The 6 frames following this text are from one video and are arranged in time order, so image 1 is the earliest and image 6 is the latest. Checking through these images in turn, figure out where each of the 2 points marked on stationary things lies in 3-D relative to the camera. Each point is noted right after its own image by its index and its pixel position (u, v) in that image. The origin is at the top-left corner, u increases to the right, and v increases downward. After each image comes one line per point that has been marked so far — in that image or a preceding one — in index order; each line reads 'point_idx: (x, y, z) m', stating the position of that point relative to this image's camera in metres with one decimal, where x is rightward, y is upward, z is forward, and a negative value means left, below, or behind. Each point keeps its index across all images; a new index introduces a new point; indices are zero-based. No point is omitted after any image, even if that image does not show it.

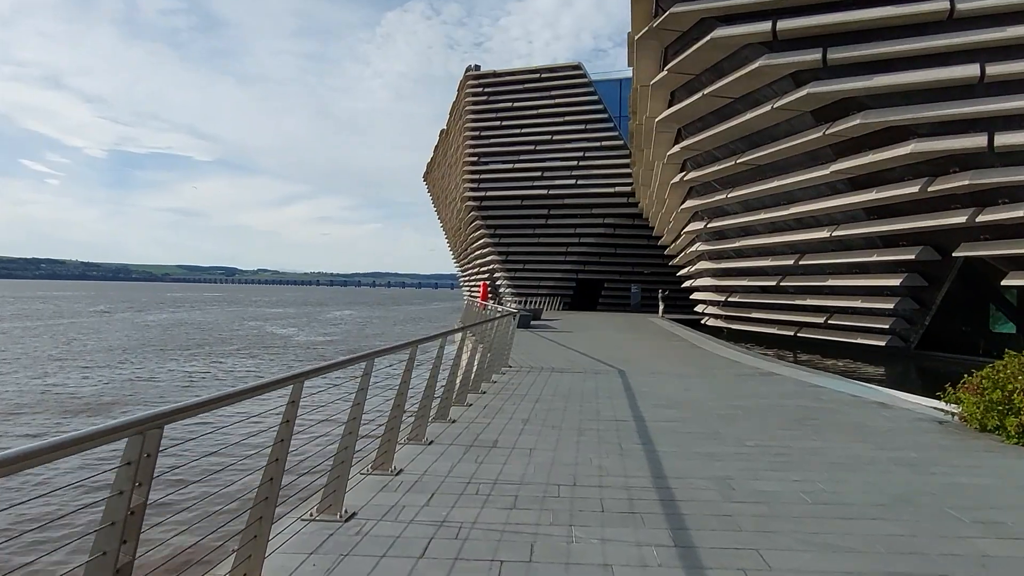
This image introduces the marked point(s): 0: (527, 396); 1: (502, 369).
0: (+0.2, -1.1, +7.6) m
1: (-0.1, -1.1, +9.8) m
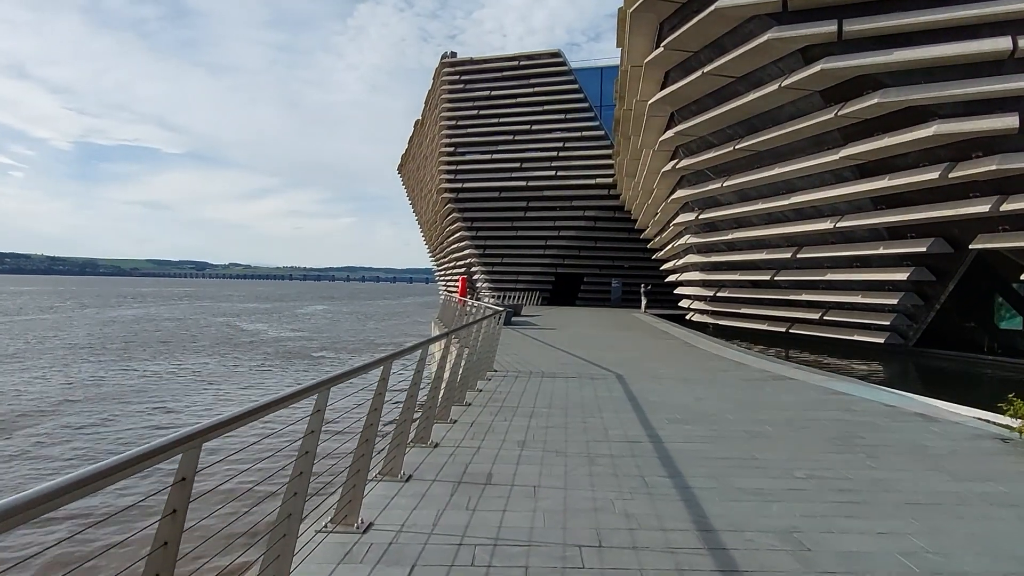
0: (+0.1, -1.1, +6.5) m
1: (-0.3, -1.1, +8.8) m
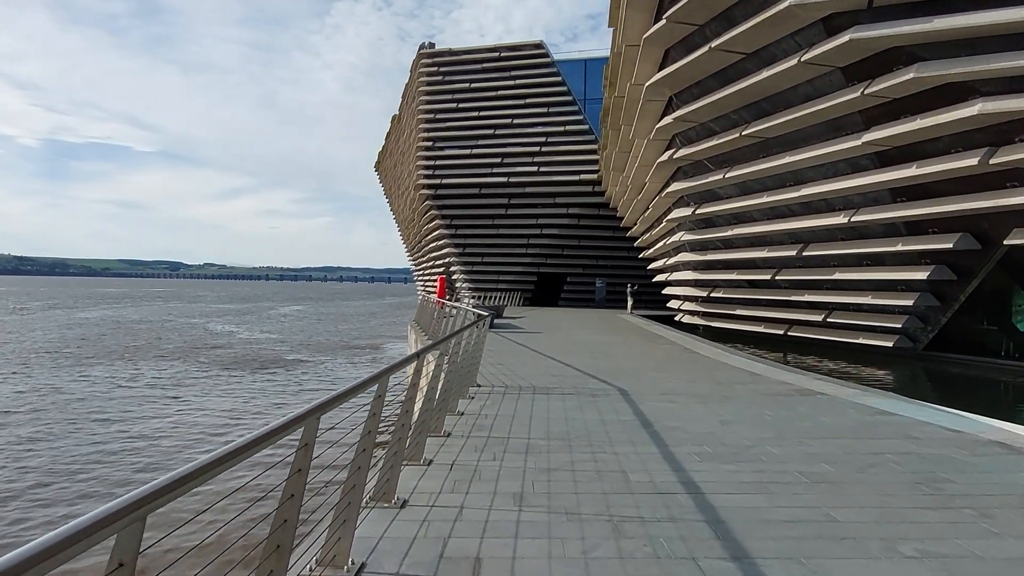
0: (0.0, -1.1, +5.3) m
1: (-0.4, -1.1, +7.5) m
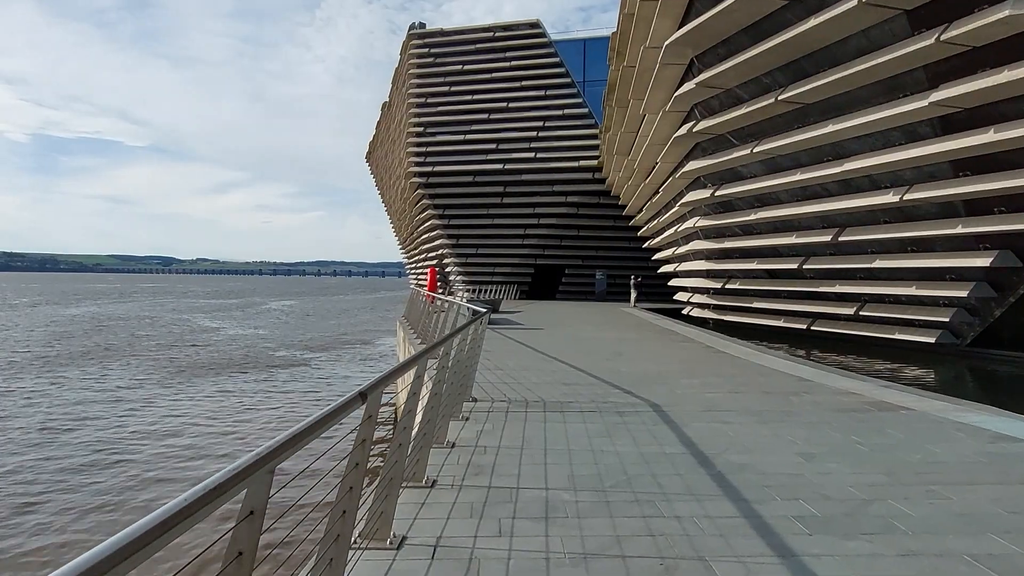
0: (0.0, -1.0, +3.7) m
1: (-0.4, -1.0, +5.9) m
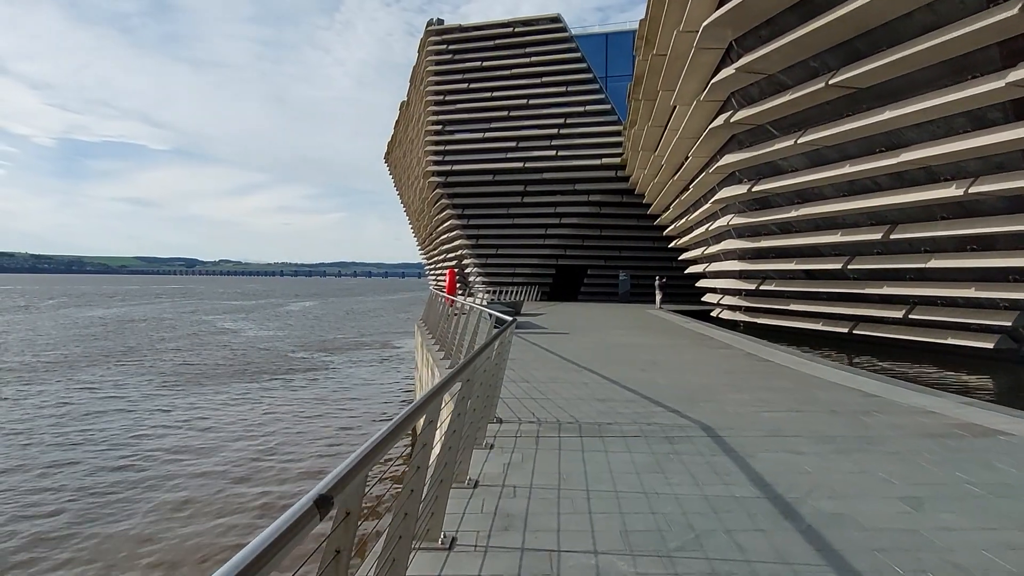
0: (+0.2, -1.1, +2.9) m
1: (-0.2, -1.0, +5.1) m
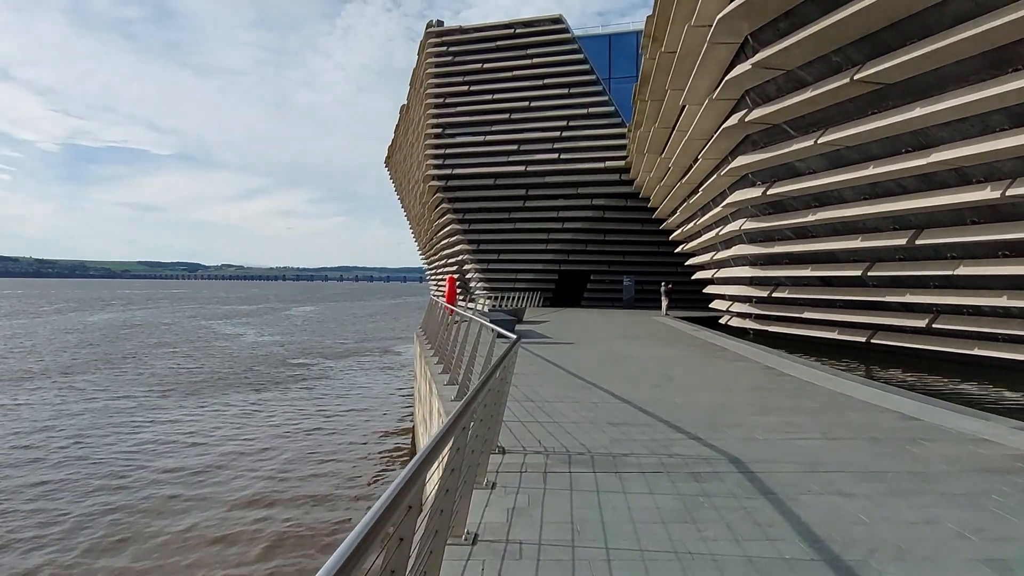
0: (+0.2, -1.2, +2.2) m
1: (-0.1, -1.1, +4.5) m
